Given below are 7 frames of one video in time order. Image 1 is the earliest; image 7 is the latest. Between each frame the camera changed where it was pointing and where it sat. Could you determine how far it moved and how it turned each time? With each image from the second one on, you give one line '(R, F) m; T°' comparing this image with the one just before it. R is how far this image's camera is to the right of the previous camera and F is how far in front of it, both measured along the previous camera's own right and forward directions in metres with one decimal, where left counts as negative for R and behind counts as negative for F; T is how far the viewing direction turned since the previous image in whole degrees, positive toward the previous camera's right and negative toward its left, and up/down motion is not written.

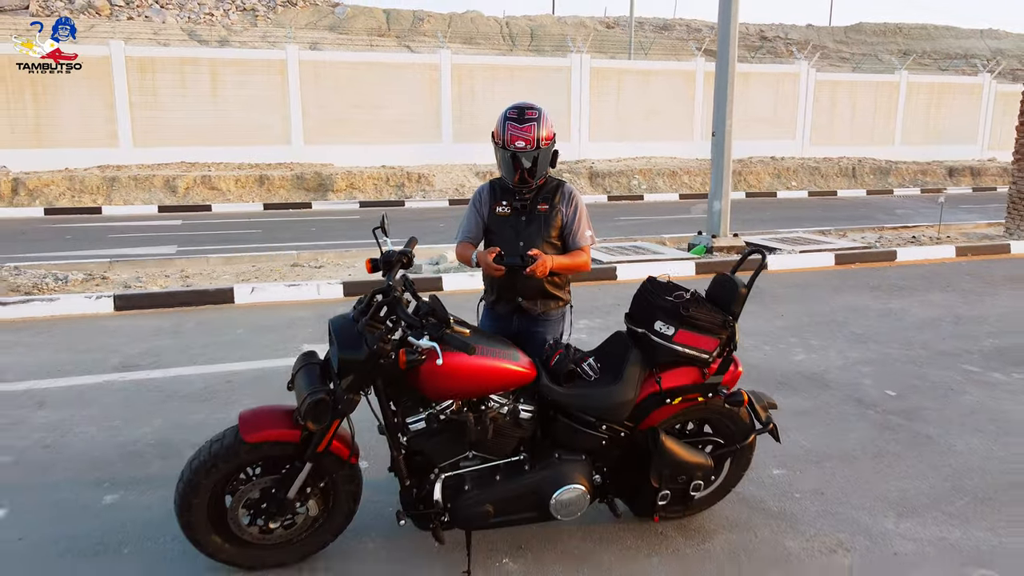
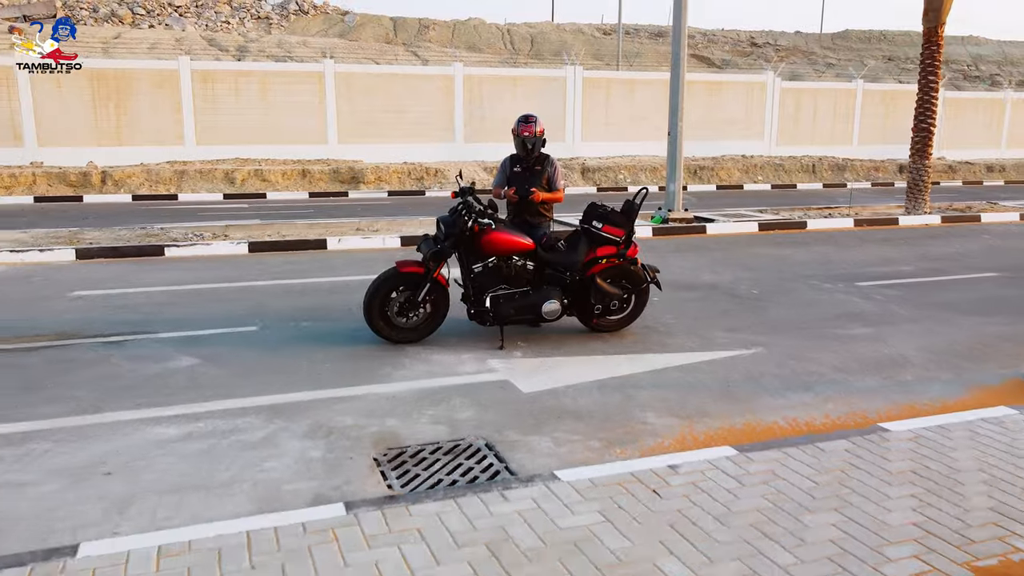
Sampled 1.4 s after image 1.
(-0.1, -2.6) m; 0°
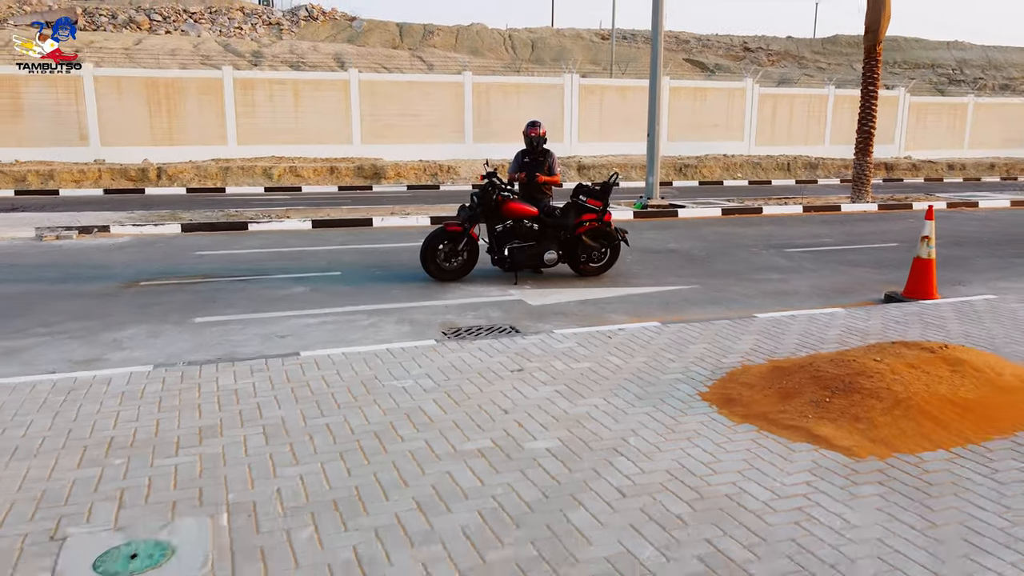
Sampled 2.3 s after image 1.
(-0.1, -2.2) m; 0°
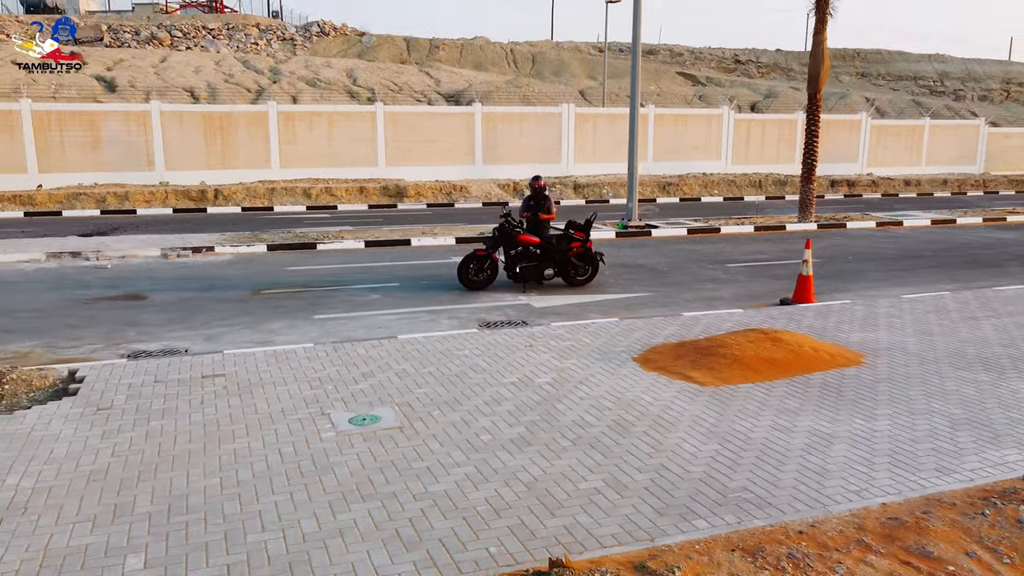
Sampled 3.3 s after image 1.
(-0.1, -3.1) m; 0°
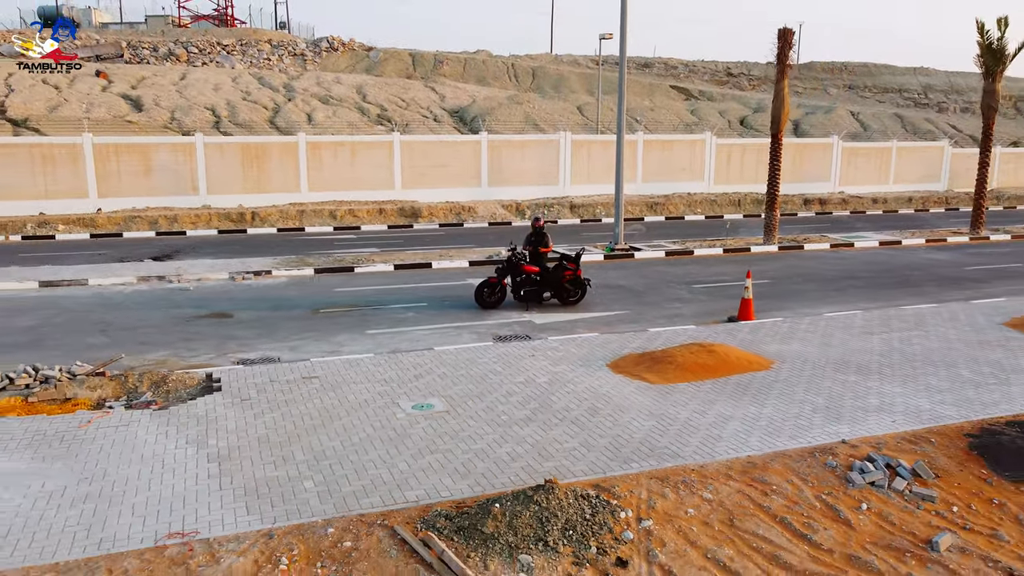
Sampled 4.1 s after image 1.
(-0.1, -2.7) m; 0°
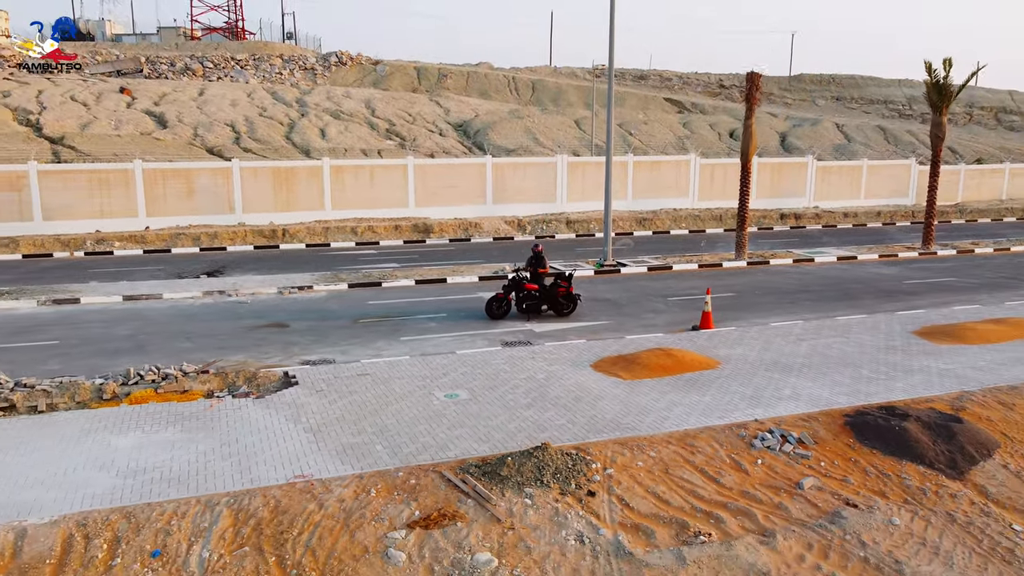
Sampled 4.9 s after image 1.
(-0.1, -2.9) m; 0°
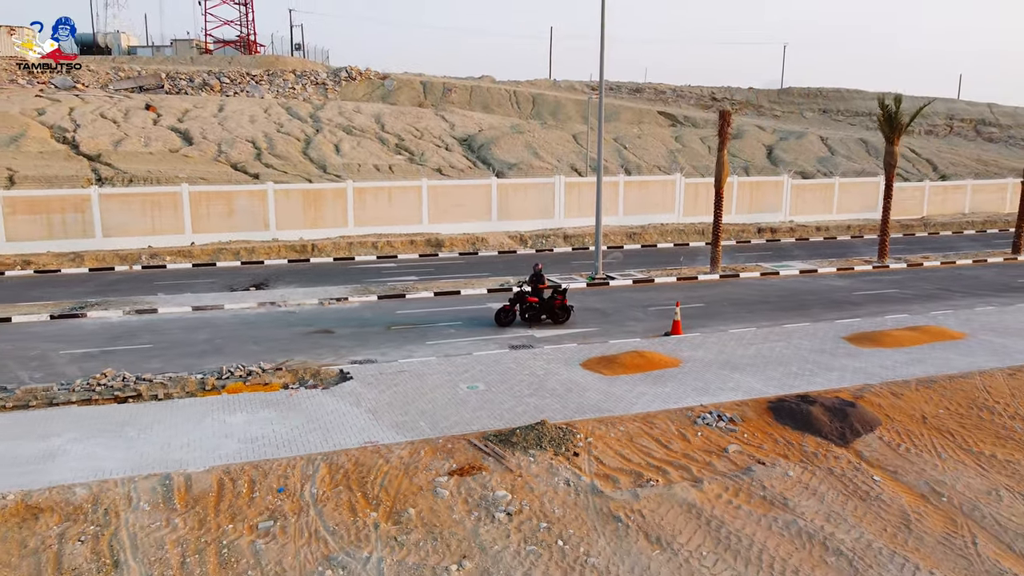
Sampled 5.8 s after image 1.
(-0.1, -3.4) m; 0°
